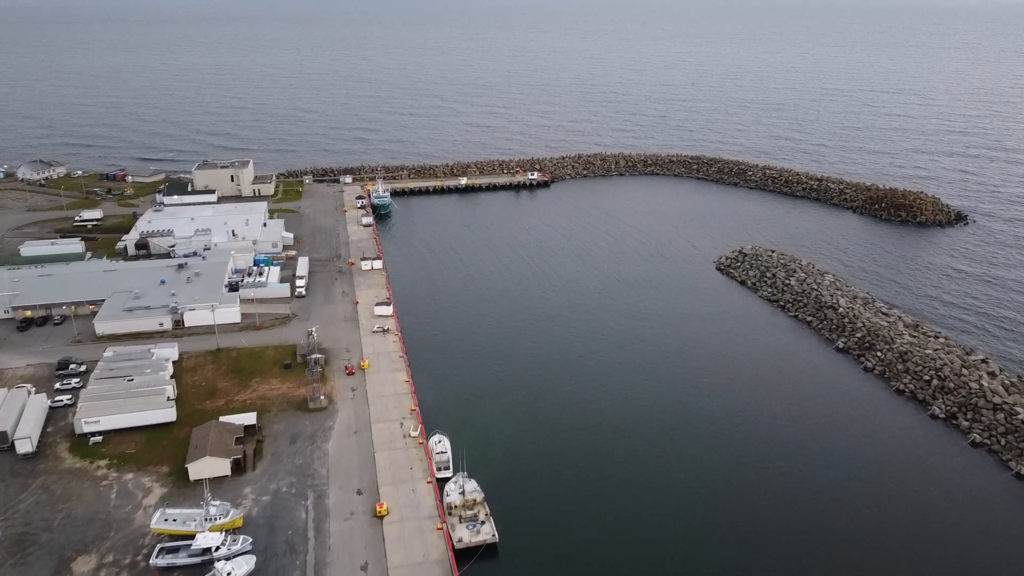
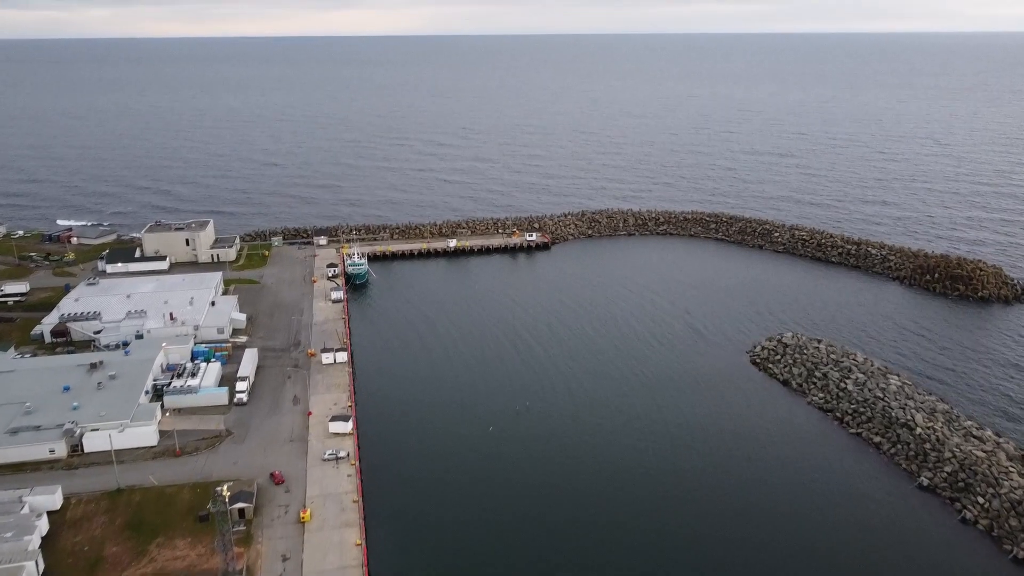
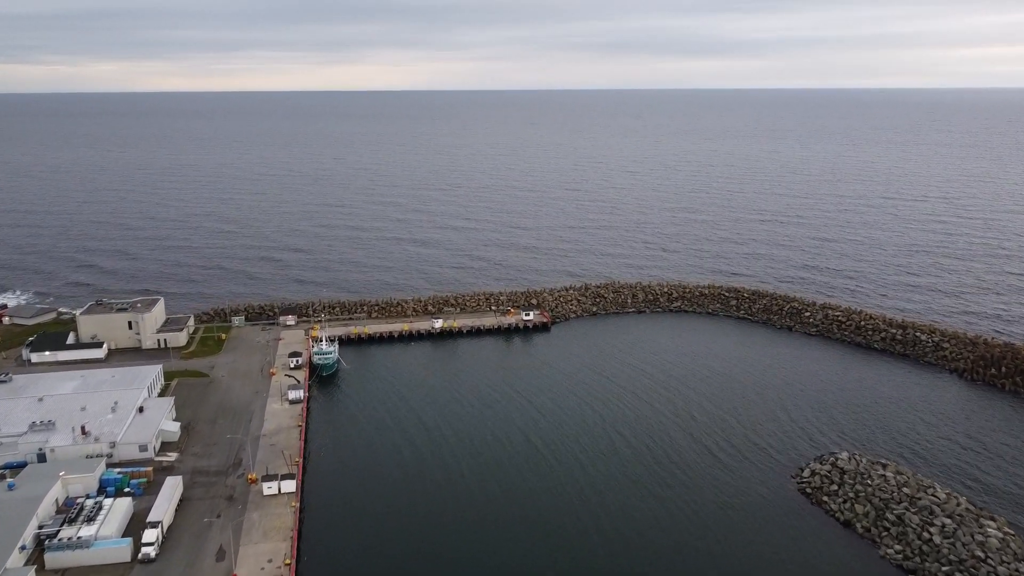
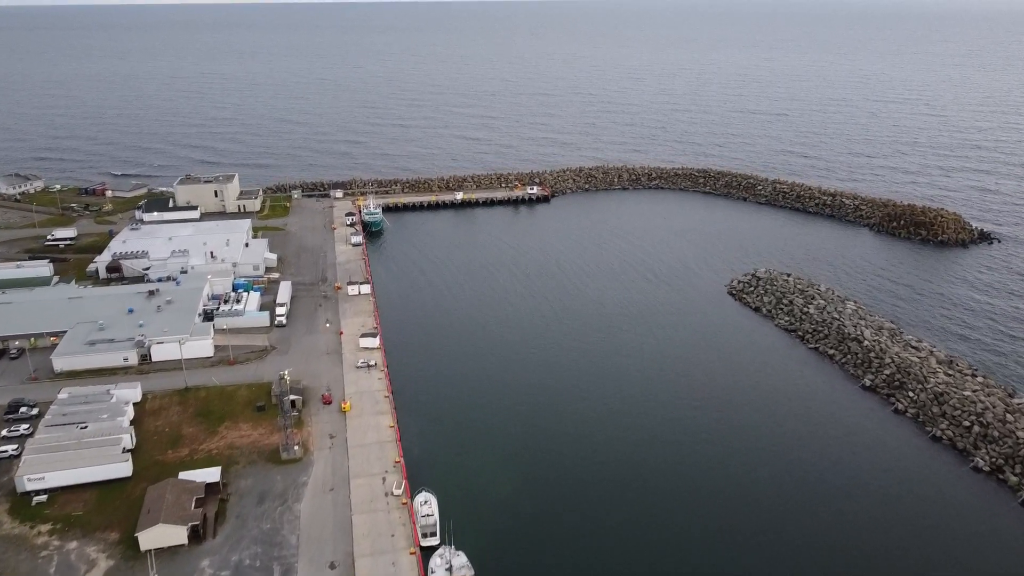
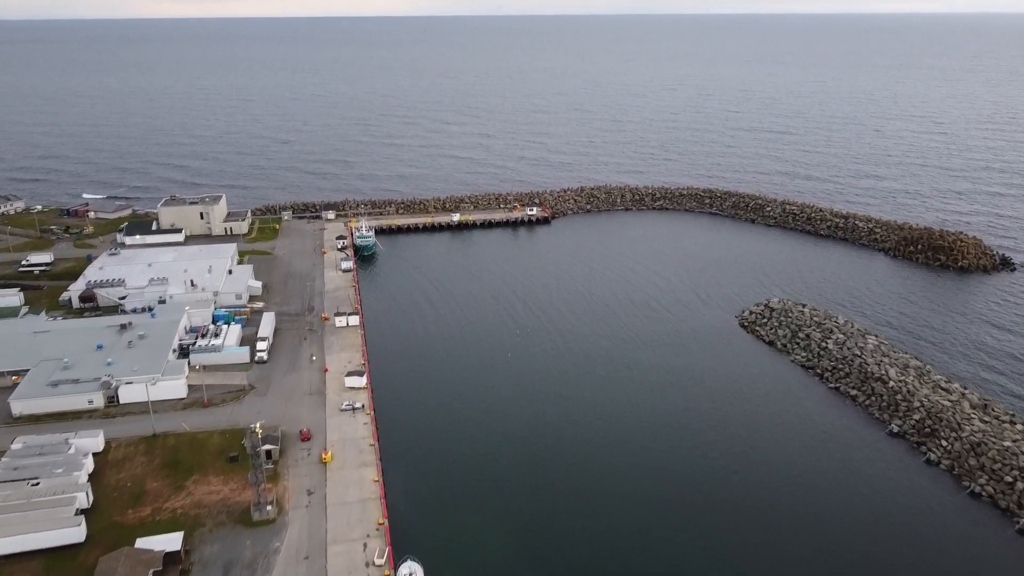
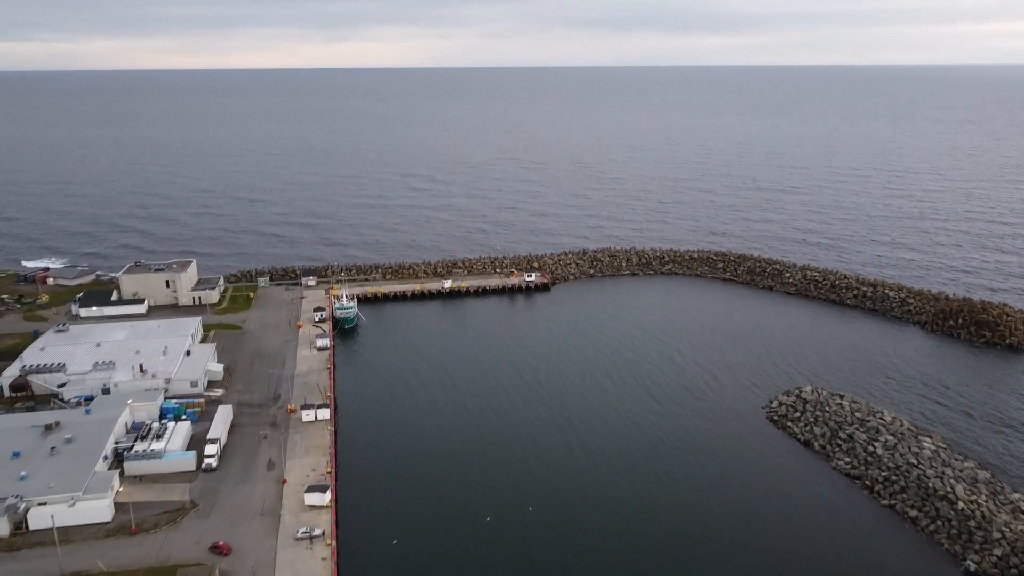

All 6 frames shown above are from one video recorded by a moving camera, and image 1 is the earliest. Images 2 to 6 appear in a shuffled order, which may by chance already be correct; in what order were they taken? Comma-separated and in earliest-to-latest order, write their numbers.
4, 5, 2, 6, 3
